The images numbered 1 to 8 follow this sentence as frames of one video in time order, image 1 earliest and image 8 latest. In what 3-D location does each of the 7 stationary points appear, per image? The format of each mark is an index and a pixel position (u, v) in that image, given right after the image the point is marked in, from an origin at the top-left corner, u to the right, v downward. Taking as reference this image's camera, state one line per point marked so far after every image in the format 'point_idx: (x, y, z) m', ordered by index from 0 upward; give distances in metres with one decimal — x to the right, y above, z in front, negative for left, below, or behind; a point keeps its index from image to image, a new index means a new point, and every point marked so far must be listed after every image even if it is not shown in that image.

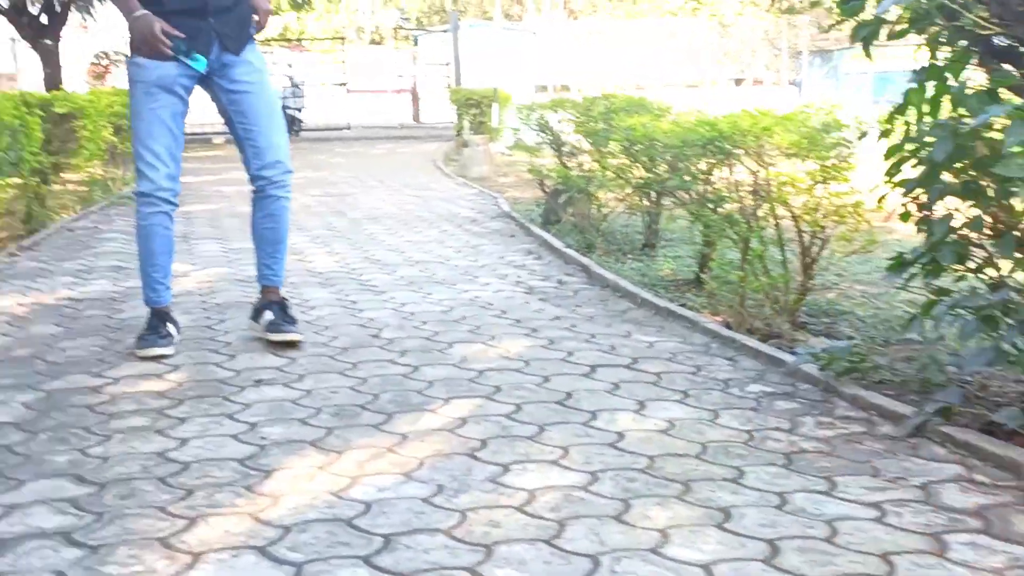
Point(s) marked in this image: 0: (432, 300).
0: (-0.3, -0.1, +5.0) m
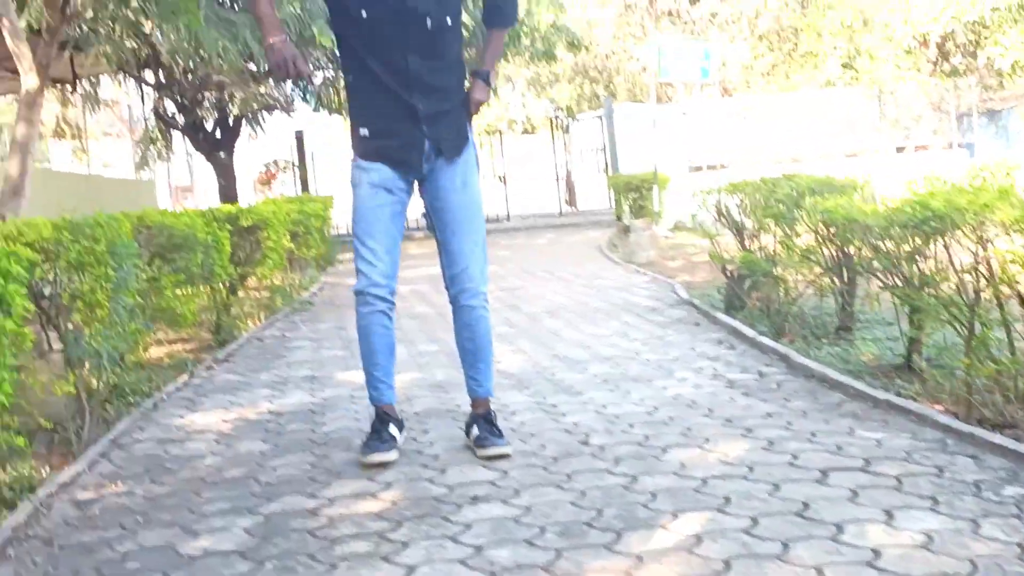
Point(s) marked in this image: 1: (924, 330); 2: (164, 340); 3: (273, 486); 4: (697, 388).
0: (+0.5, -0.5, +4.9) m
1: (+1.8, -0.2, +5.3) m
2: (-2.3, -0.4, +8.2) m
3: (-0.8, -0.6, +3.8) m
4: (+0.8, -0.4, +5.2) m
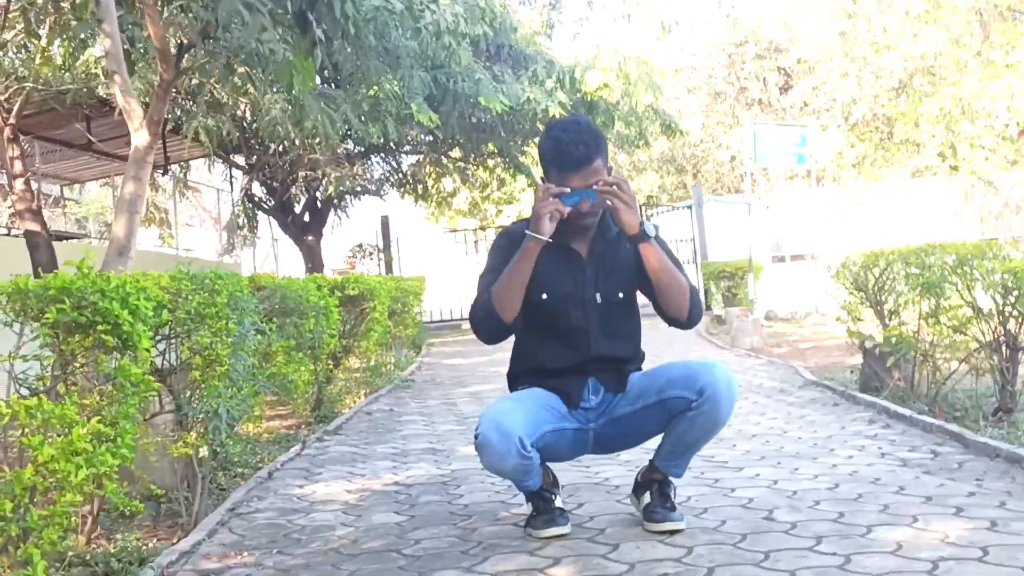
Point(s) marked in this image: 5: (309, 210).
0: (+1.1, -0.7, +4.3) m
1: (+2.4, -0.5, +4.7) m
2: (-1.6, -0.8, +7.8) m
3: (-0.3, -0.8, +3.3) m
4: (+1.4, -0.7, +4.7) m
5: (-3.0, +1.2, +17.7) m
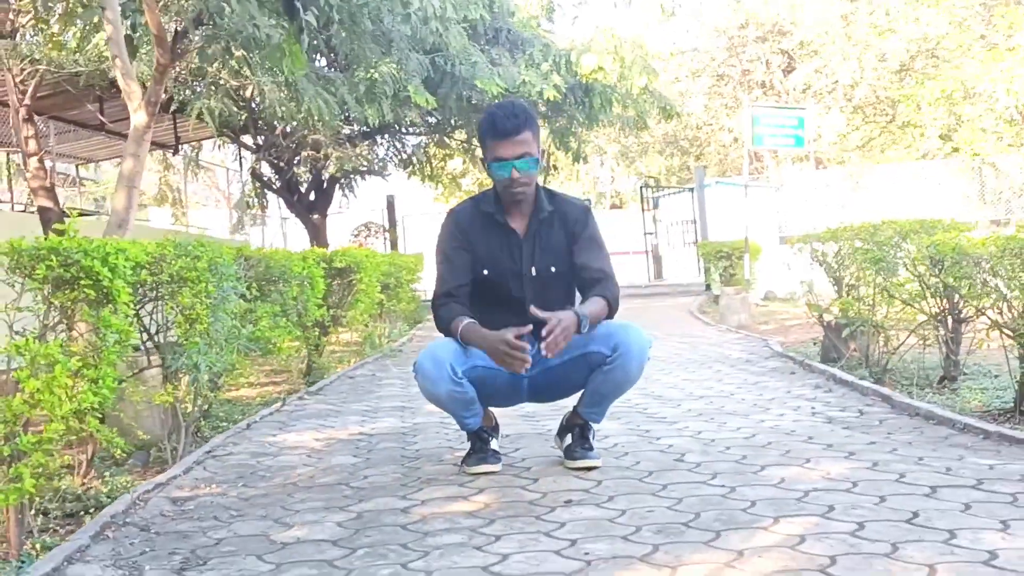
0: (+0.9, -0.6, +4.8) m
1: (+2.2, -0.3, +5.1) m
2: (-1.7, -0.6, +8.2) m
3: (-0.5, -0.6, +3.8) m
4: (+1.2, -0.6, +5.1) m
5: (-3.0, +1.5, +18.1) m
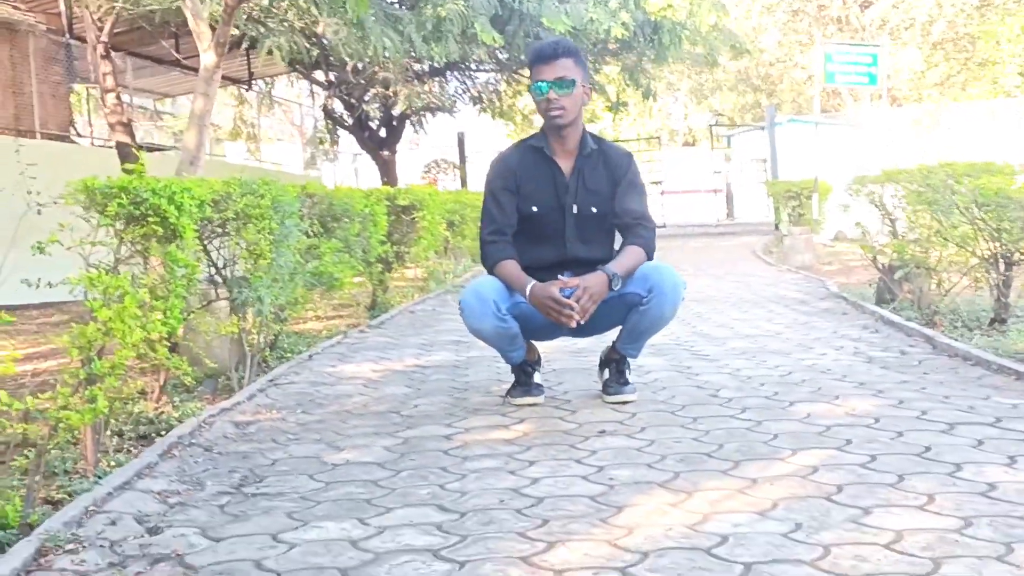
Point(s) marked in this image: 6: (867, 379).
0: (+1.1, -0.3, +4.9) m
1: (+2.4, -0.1, +5.2) m
2: (-1.3, -0.2, +8.5) m
3: (-0.3, -0.4, +4.0) m
4: (+1.4, -0.3, +5.2) m
5: (-1.9, +2.5, +18.4) m
6: (+1.4, -0.3, +4.6) m
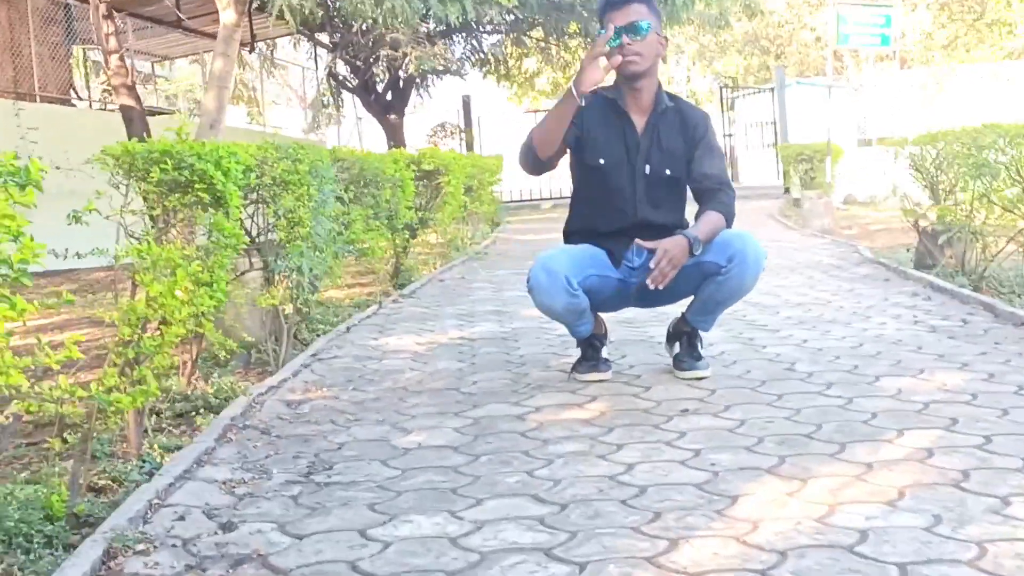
0: (+1.3, -0.2, +4.7) m
1: (+2.6, 0.0, +5.0) m
2: (-1.1, 0.0, +8.3) m
3: (-0.1, -0.3, +3.8) m
4: (+1.6, -0.2, +5.0) m
5: (-1.8, +3.0, +18.0) m
6: (+1.6, -0.2, +4.3) m
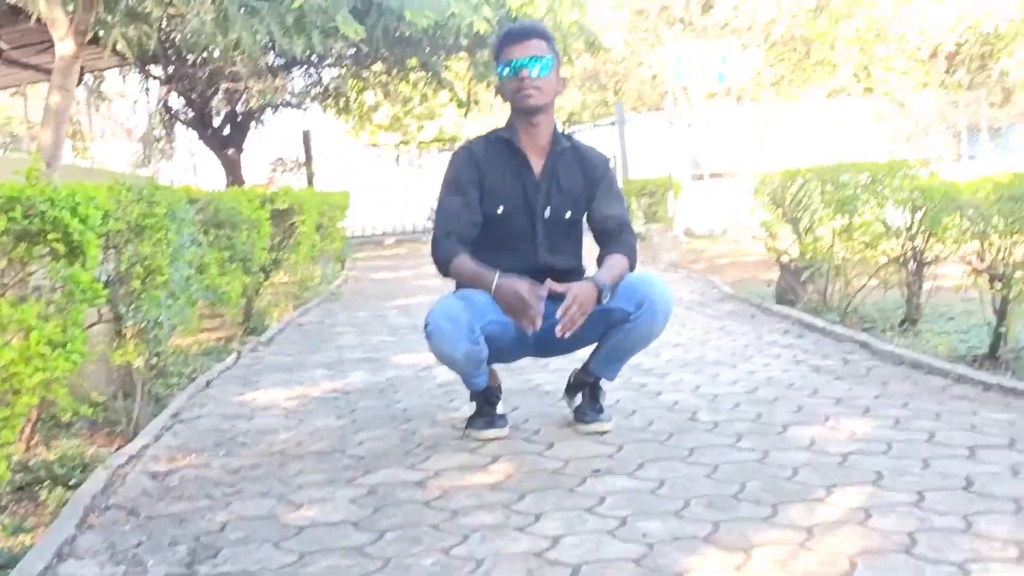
0: (+0.8, -0.4, +4.6) m
1: (+2.1, -0.1, +5.1) m
2: (-2.0, -0.3, +7.8) m
3: (-0.4, -0.5, +3.5) m
4: (+1.1, -0.3, +4.9) m
5: (-4.1, +2.4, +17.4) m
6: (+1.2, -0.4, +4.3) m
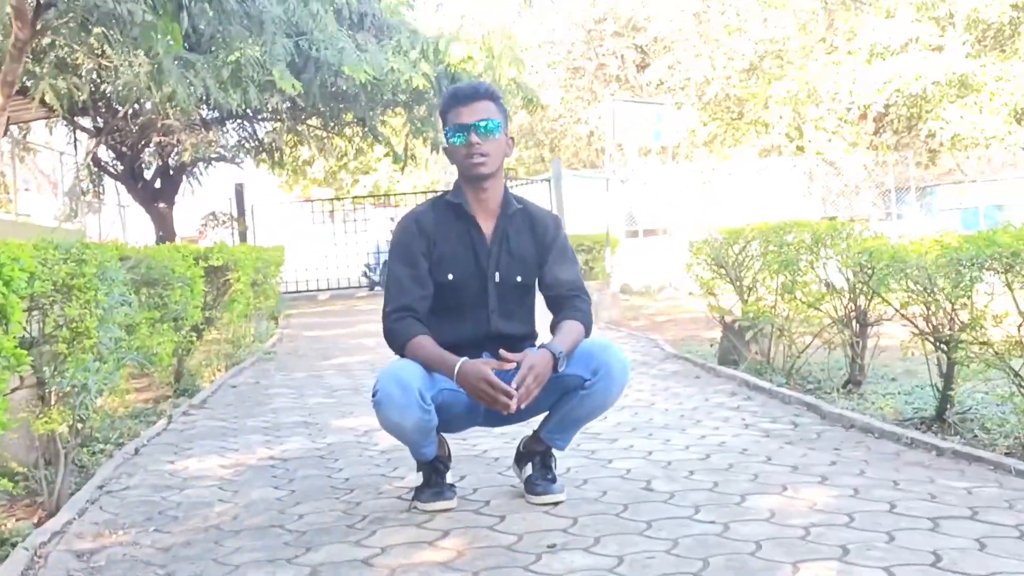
0: (+0.6, -0.6, +4.5) m
1: (+1.9, -0.4, +5.0) m
2: (-2.4, -0.6, +7.6) m
3: (-0.6, -0.7, +3.3) m
4: (+0.9, -0.6, +4.8) m
5: (-5.0, +1.6, +17.2) m
6: (+1.0, -0.6, +4.2) m
